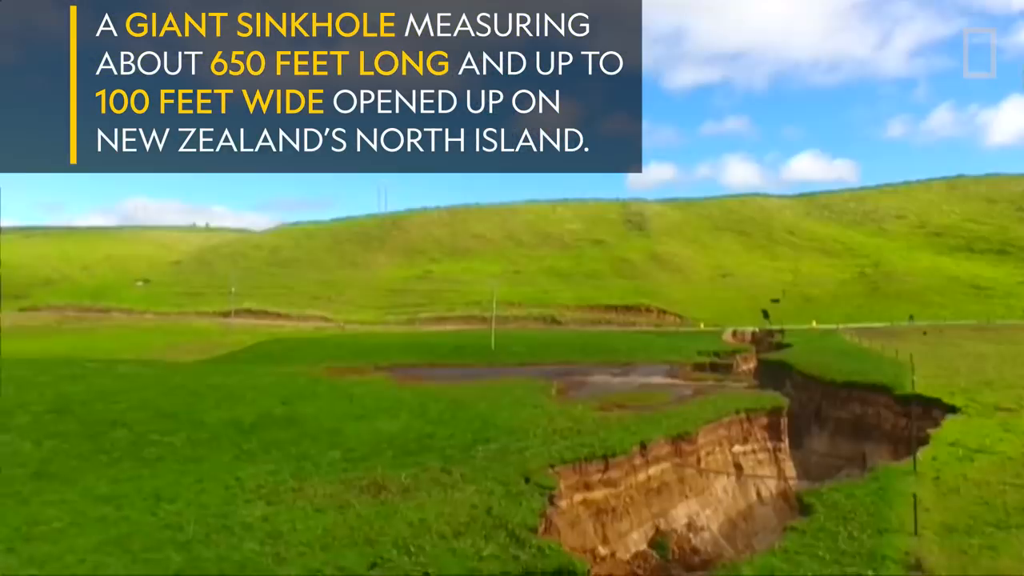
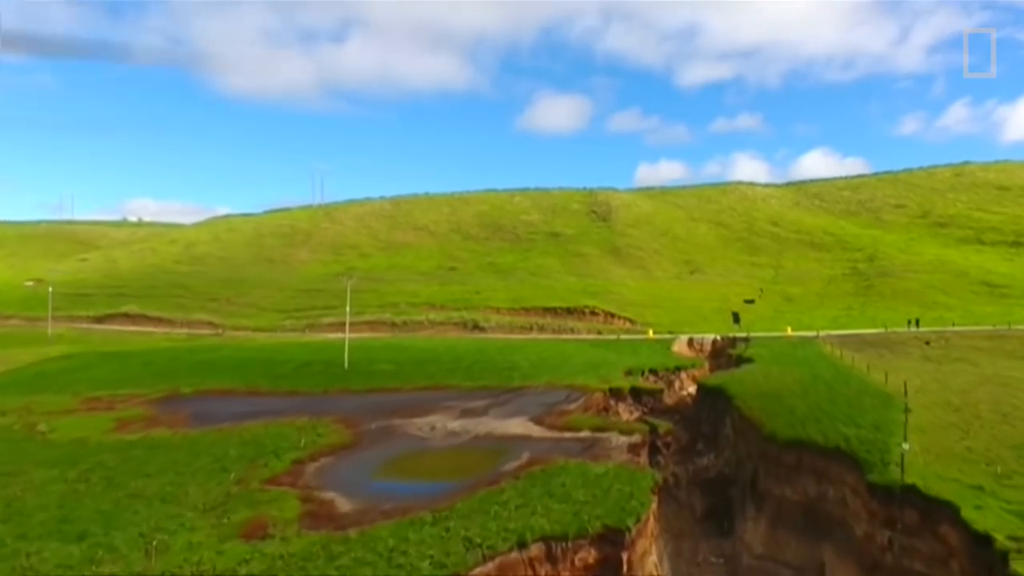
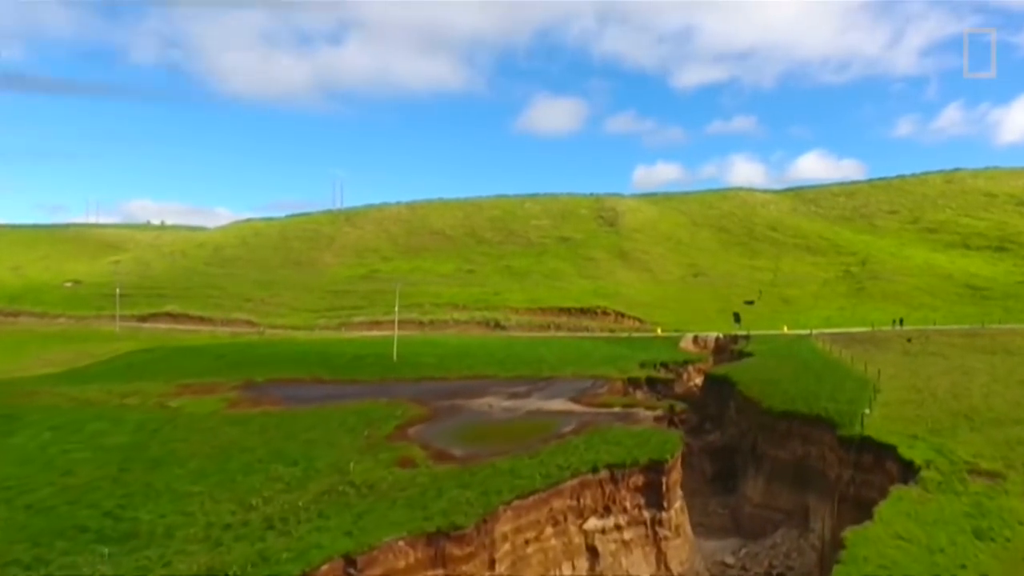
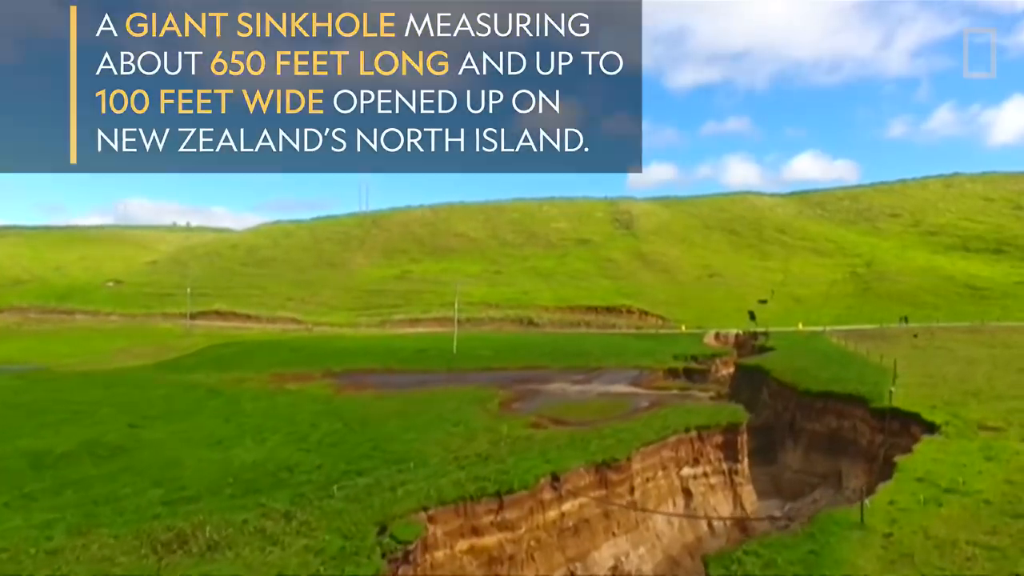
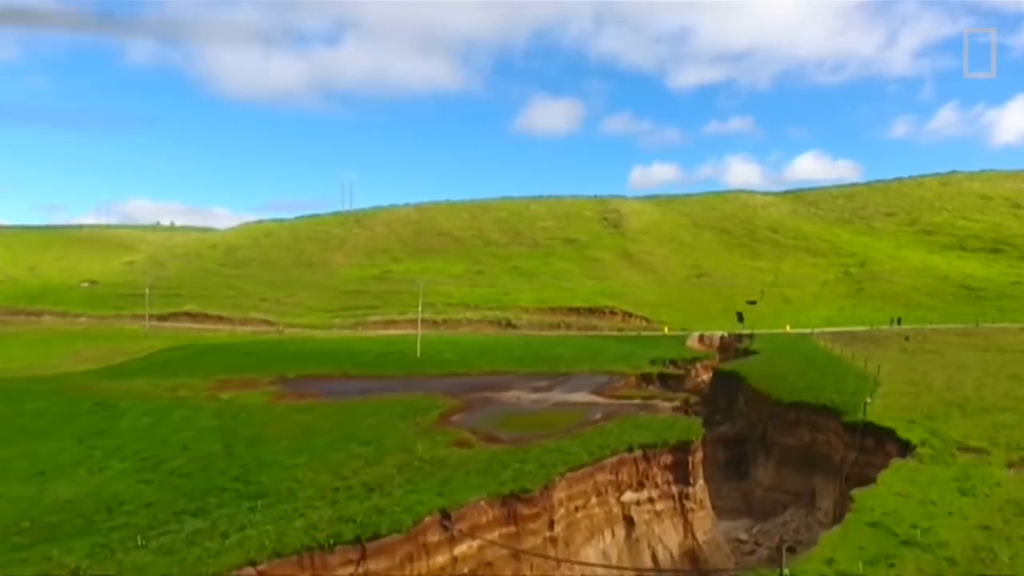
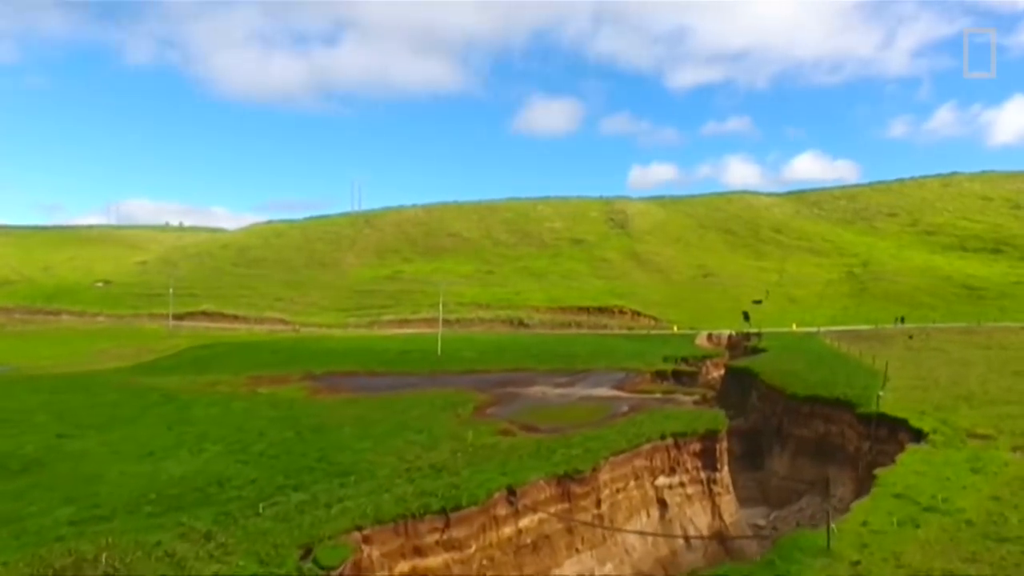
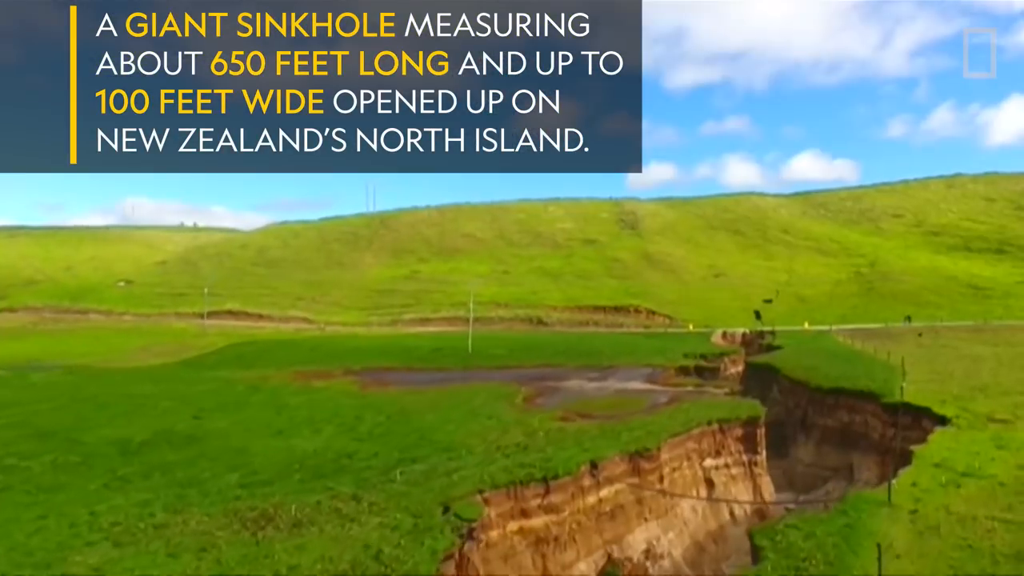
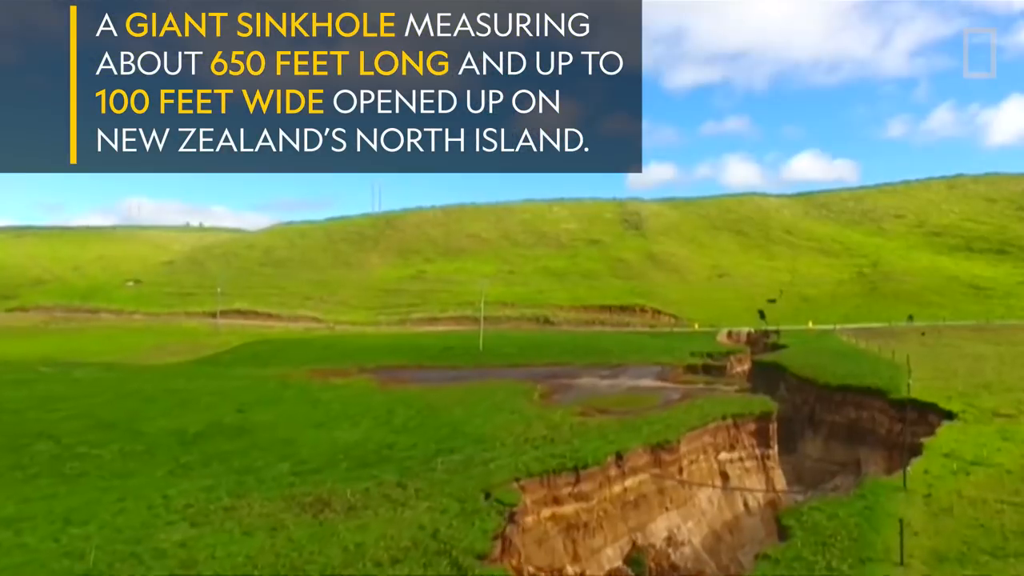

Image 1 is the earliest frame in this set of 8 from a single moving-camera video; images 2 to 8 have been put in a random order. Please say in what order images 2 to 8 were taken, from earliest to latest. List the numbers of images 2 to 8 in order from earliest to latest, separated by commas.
8, 7, 4, 6, 5, 3, 2
